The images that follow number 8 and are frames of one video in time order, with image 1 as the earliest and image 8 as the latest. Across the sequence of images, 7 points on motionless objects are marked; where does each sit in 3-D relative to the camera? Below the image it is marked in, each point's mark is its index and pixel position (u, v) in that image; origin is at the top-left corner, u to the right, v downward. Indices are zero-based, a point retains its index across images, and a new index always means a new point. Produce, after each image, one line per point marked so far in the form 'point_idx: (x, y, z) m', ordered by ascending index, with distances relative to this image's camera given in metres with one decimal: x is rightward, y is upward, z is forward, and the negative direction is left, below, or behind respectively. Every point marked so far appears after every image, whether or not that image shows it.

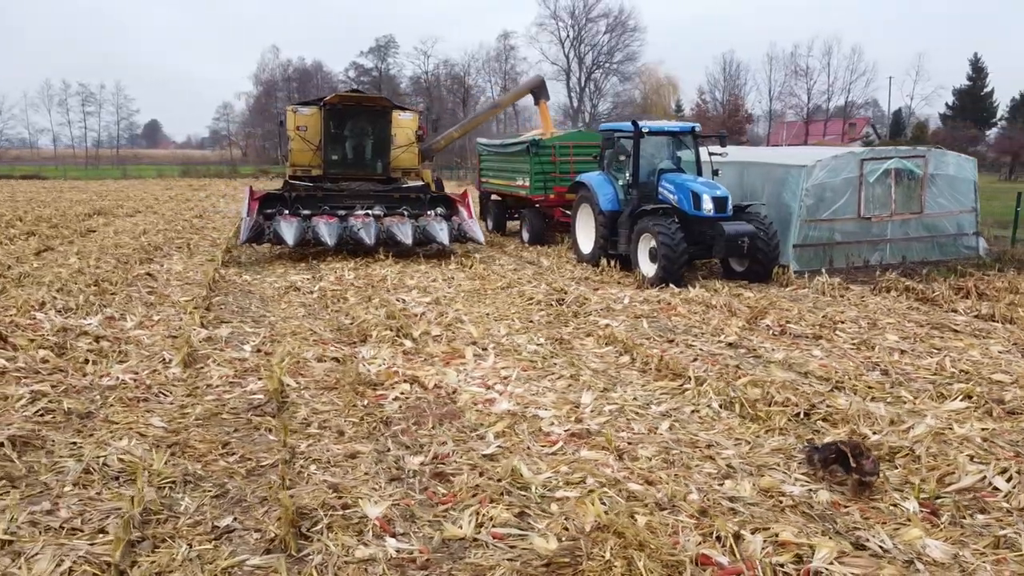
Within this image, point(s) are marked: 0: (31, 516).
0: (-1.9, -0.9, +3.3) m
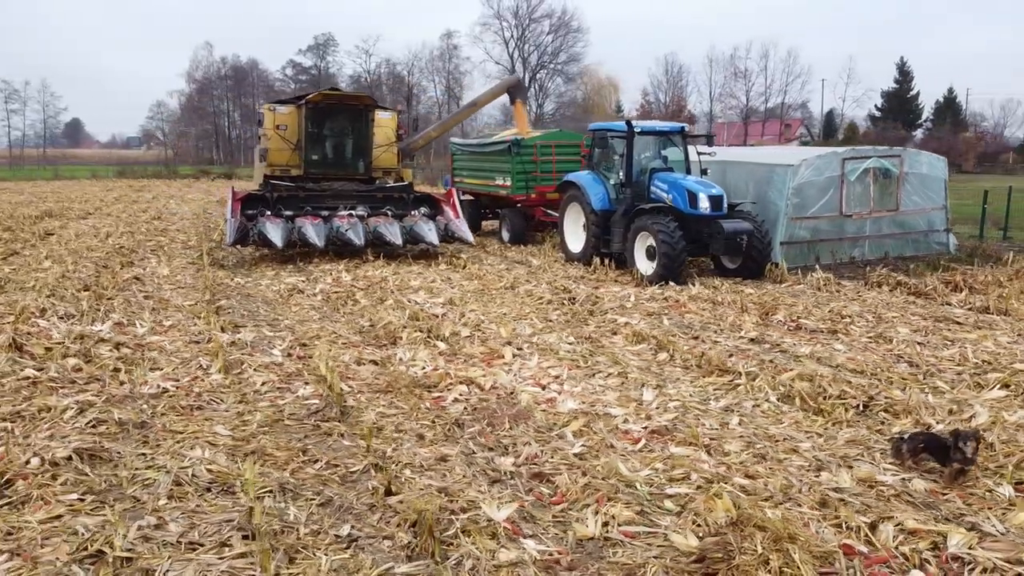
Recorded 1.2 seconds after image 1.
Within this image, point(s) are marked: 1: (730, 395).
0: (-1.4, -0.9, +3.1) m
1: (+1.4, -0.7, +5.0) m
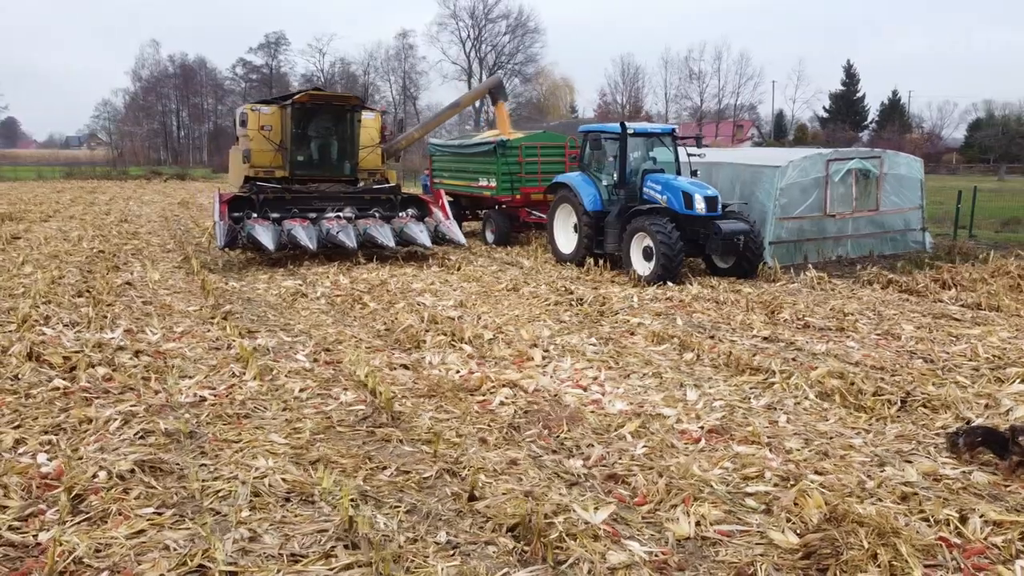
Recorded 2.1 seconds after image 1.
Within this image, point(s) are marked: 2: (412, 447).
0: (-1.0, -1.0, +3.1) m
1: (+1.6, -0.7, +5.1) m
2: (-0.5, -0.8, +4.2) m
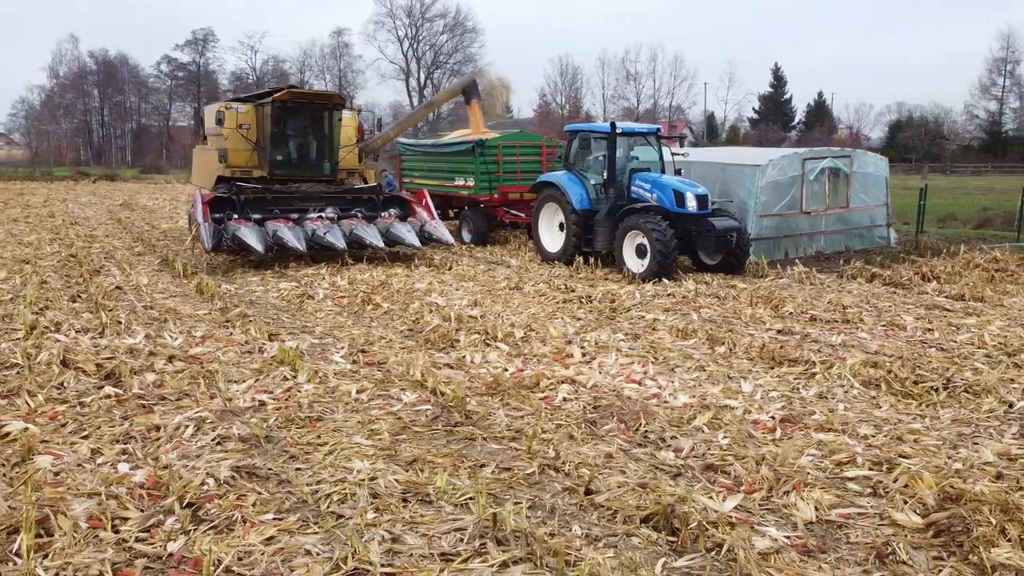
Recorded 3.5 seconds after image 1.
0: (-0.5, -1.0, +3.0) m
1: (+2.0, -0.6, +5.3) m
2: (-0.1, -0.8, +4.2) m
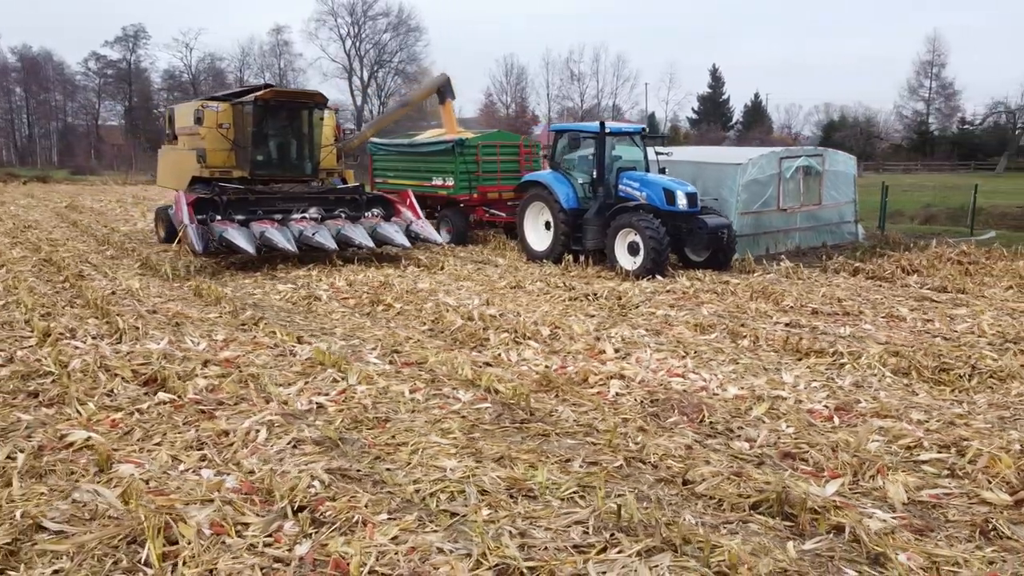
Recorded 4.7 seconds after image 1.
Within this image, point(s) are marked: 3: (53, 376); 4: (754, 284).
0: (0.0, -1.0, +3.1) m
1: (+2.3, -0.6, +5.5) m
2: (+0.3, -0.8, +4.2) m
3: (-2.9, -0.6, +5.0) m
4: (+2.8, 0.0, +9.3) m
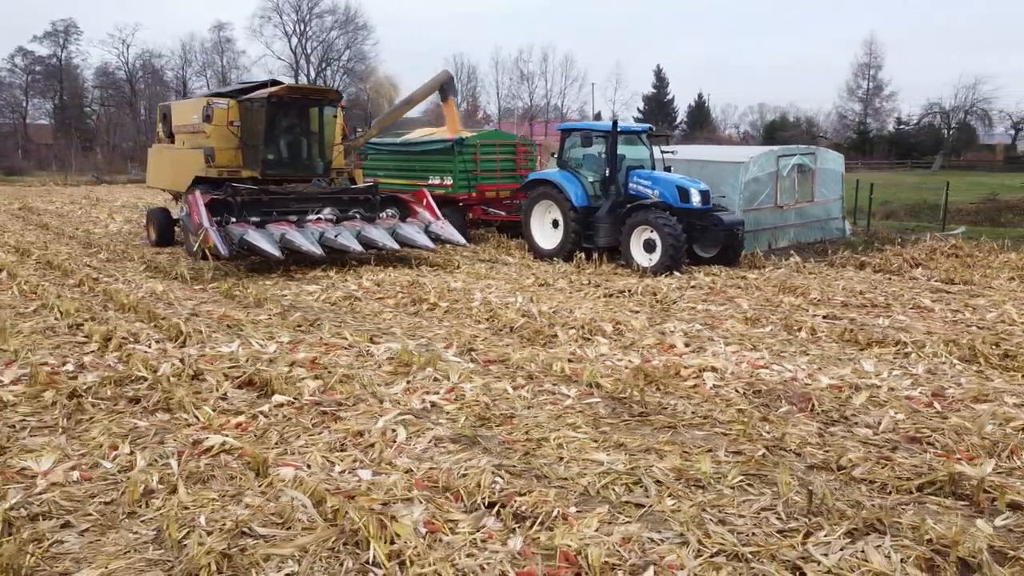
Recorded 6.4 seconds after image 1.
0: (+0.8, -0.9, +3.1) m
1: (+2.9, -0.5, +5.8) m
2: (+1.0, -0.8, +4.3) m
3: (-2.2, -0.6, +4.9) m
4: (+3.1, +0.1, +9.6) m
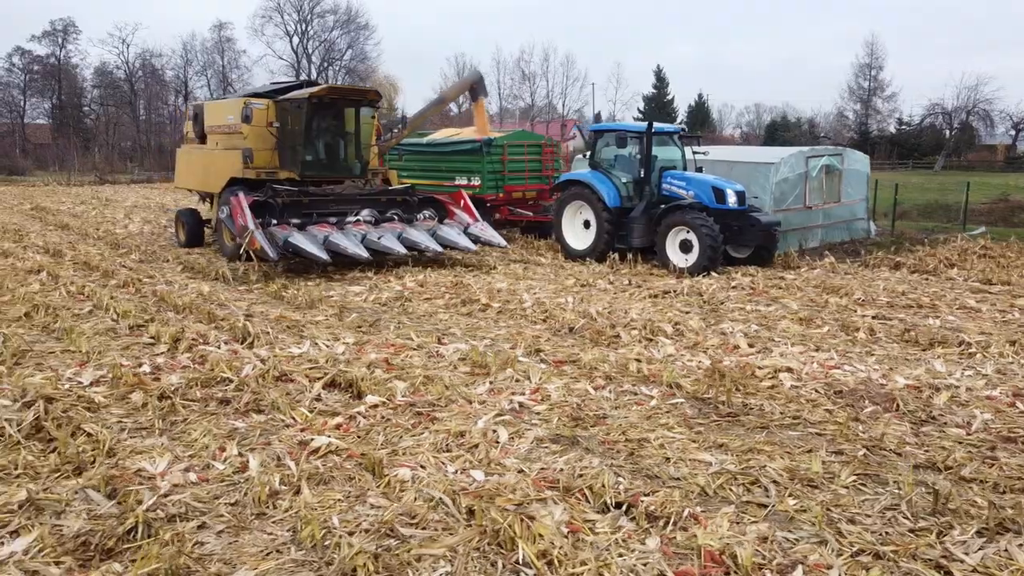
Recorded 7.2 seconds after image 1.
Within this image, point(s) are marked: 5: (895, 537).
0: (+1.3, -0.9, +3.2) m
1: (+3.4, -0.5, +5.8) m
2: (+1.6, -0.8, +4.4) m
3: (-1.7, -0.6, +4.9) m
4: (+3.6, +0.1, +9.6) m
5: (+1.4, -1.0, +3.1) m
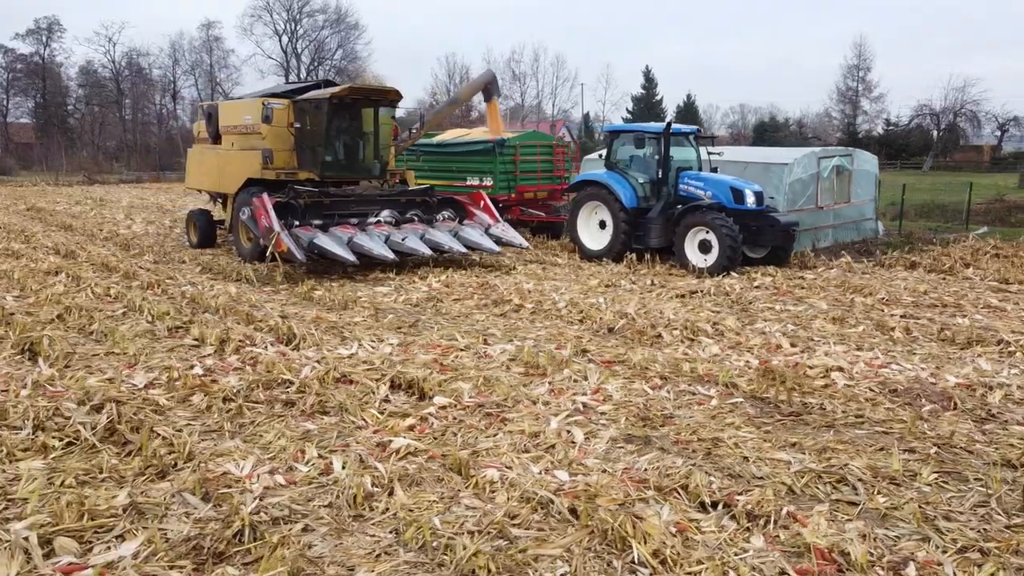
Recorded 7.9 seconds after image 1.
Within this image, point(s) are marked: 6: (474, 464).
0: (+1.7, -0.9, +3.2) m
1: (+3.7, -0.5, +5.9) m
2: (+1.9, -0.8, +4.4) m
3: (-1.3, -0.6, +4.9) m
4: (+3.8, +0.1, +9.7) m
5: (+1.9, -1.0, +3.1) m
6: (-0.2, -0.8, +3.8) m
